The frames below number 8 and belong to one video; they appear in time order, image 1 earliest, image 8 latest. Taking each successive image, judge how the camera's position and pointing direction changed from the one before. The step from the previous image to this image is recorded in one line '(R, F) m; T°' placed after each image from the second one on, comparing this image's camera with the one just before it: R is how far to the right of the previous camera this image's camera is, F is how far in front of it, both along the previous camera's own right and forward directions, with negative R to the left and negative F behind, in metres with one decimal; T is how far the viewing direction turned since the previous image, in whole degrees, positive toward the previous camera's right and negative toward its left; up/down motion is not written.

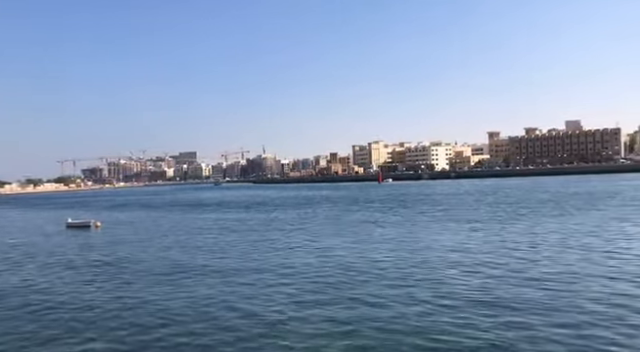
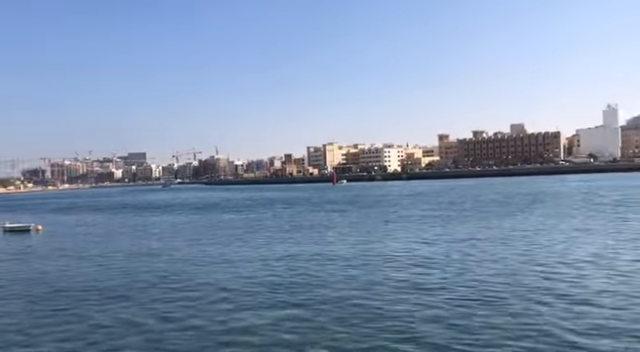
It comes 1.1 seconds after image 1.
(-0.1, -0.4) m; +5°
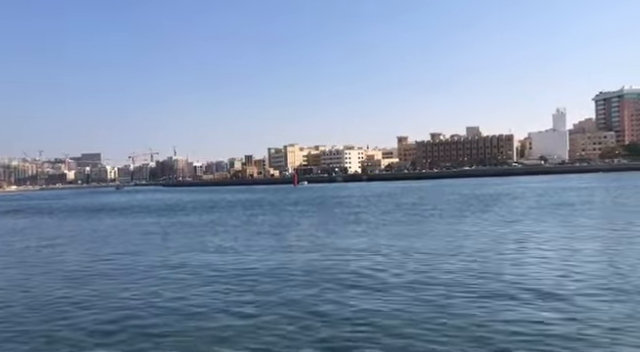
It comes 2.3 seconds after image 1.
(-0.1, -0.2) m; +4°
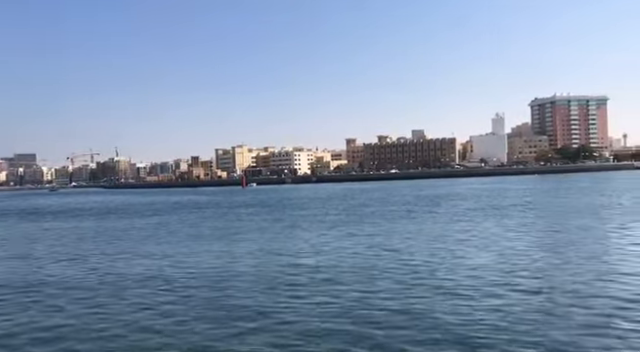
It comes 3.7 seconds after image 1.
(-0.2, -0.4) m; +6°
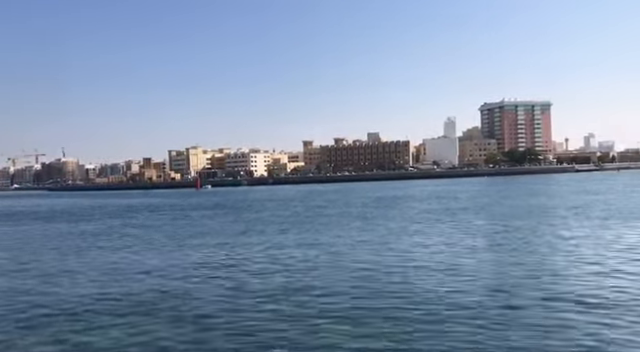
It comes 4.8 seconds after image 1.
(-0.2, -0.2) m; +5°
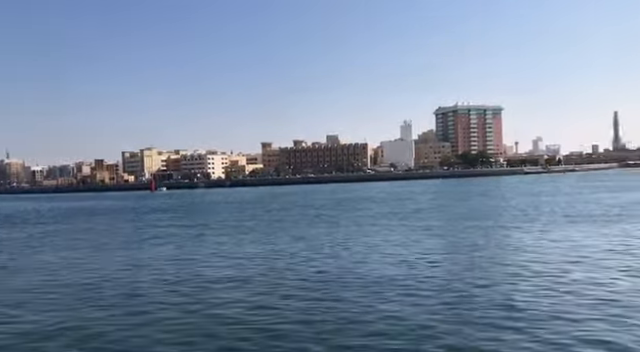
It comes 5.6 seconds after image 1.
(-0.2, +0.1) m; +5°
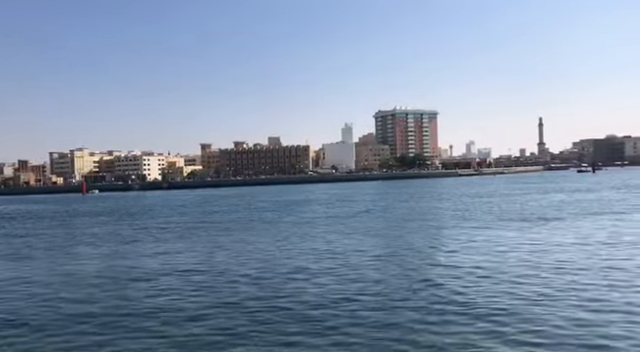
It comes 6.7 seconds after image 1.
(-0.1, +0.4) m; +7°
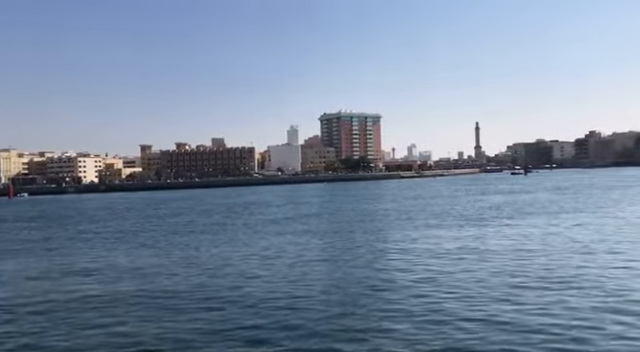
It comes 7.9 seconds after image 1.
(-0.1, +0.5) m; +6°
